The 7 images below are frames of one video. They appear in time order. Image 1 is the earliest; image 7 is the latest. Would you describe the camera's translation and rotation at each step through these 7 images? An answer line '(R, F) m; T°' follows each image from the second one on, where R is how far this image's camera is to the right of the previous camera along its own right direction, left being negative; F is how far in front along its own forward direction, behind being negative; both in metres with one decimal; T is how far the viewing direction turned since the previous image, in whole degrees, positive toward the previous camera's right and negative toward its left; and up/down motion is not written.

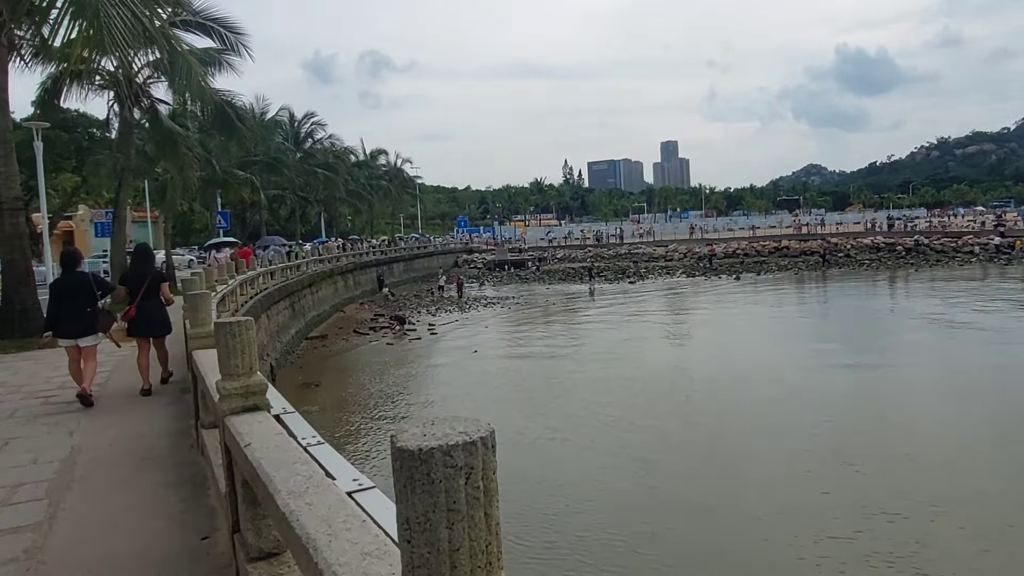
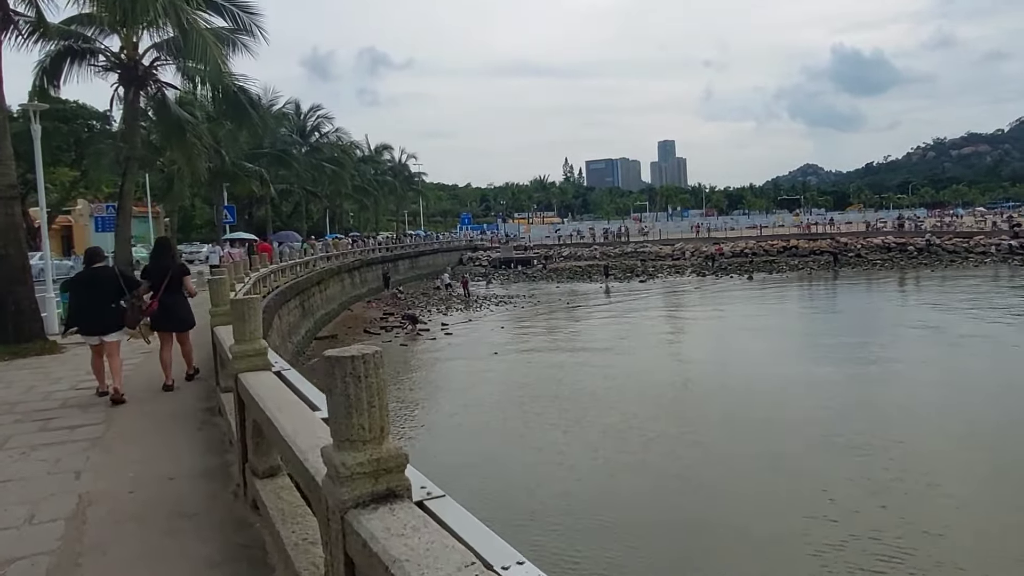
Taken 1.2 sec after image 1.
(-0.5, +0.7) m; 0°
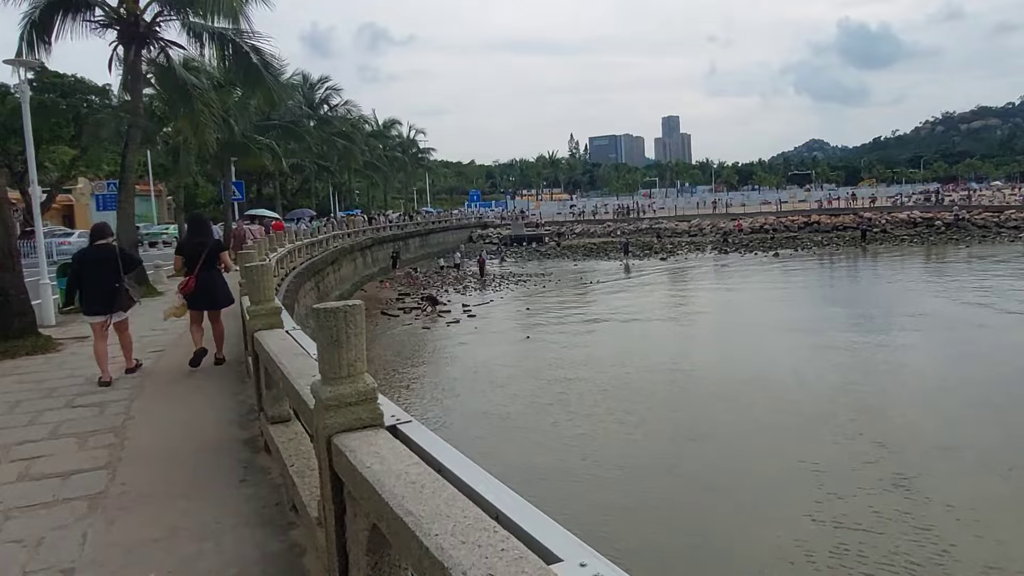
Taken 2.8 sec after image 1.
(-0.6, +1.0) m; 0°
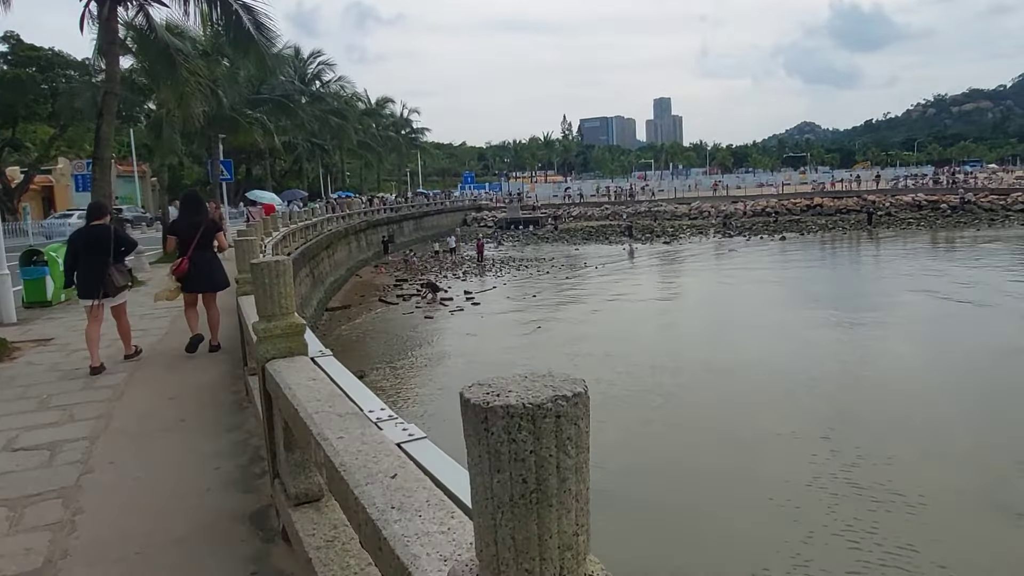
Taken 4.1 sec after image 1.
(-0.4, +0.9) m; +1°
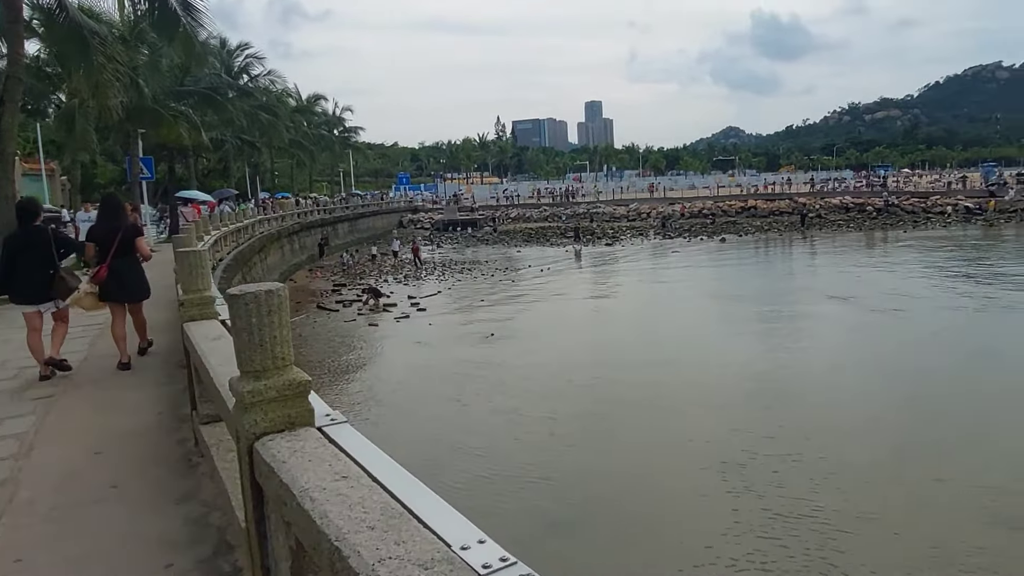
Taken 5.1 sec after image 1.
(-0.3, +0.6) m; +5°
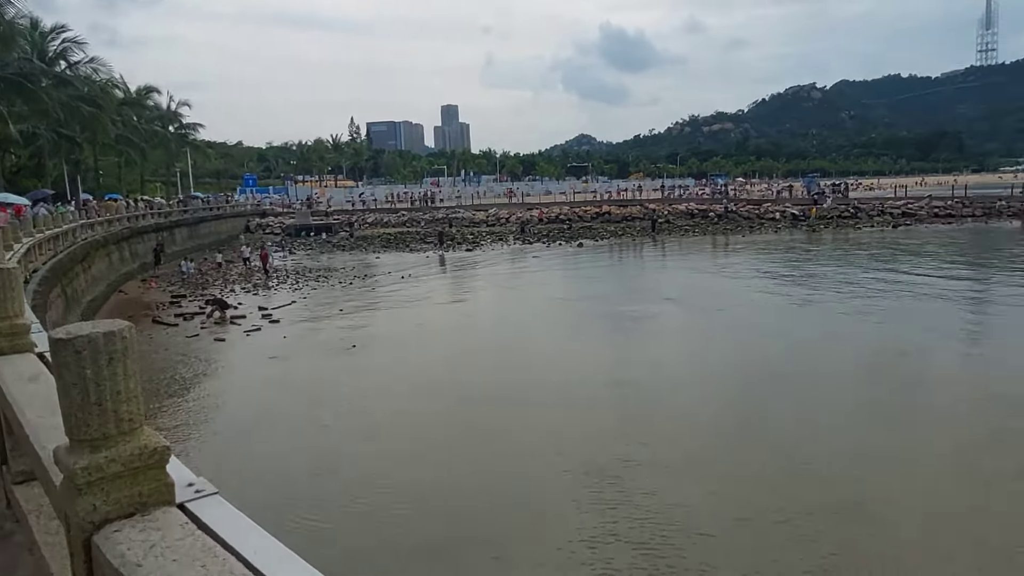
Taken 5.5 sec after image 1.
(-0.1, +0.4) m; +11°
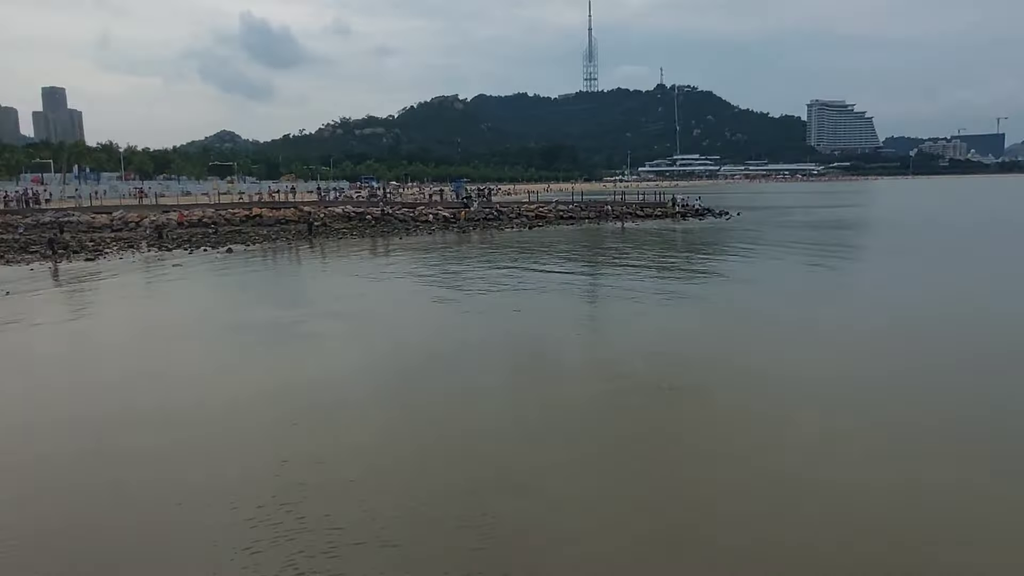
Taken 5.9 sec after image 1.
(+0.1, +0.5) m; +26°
